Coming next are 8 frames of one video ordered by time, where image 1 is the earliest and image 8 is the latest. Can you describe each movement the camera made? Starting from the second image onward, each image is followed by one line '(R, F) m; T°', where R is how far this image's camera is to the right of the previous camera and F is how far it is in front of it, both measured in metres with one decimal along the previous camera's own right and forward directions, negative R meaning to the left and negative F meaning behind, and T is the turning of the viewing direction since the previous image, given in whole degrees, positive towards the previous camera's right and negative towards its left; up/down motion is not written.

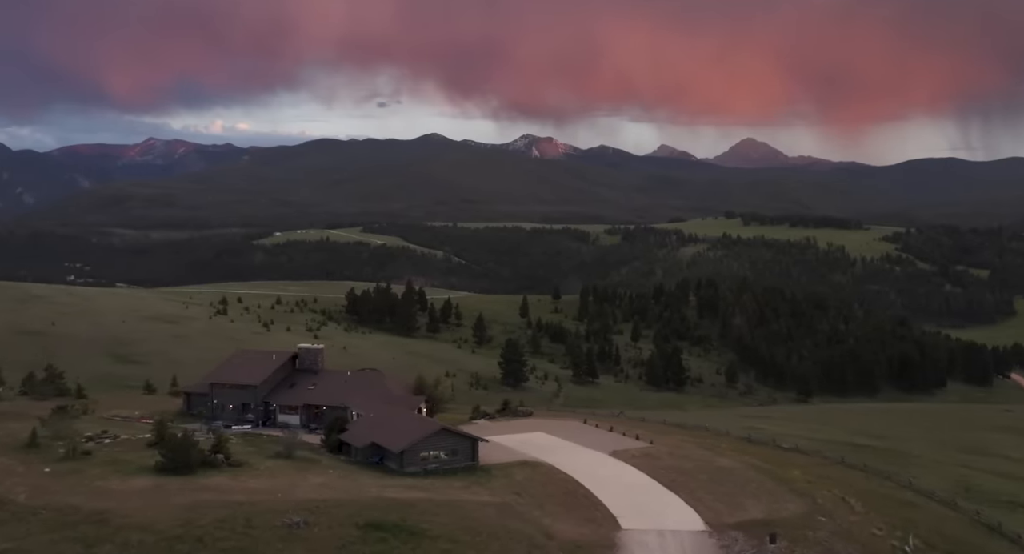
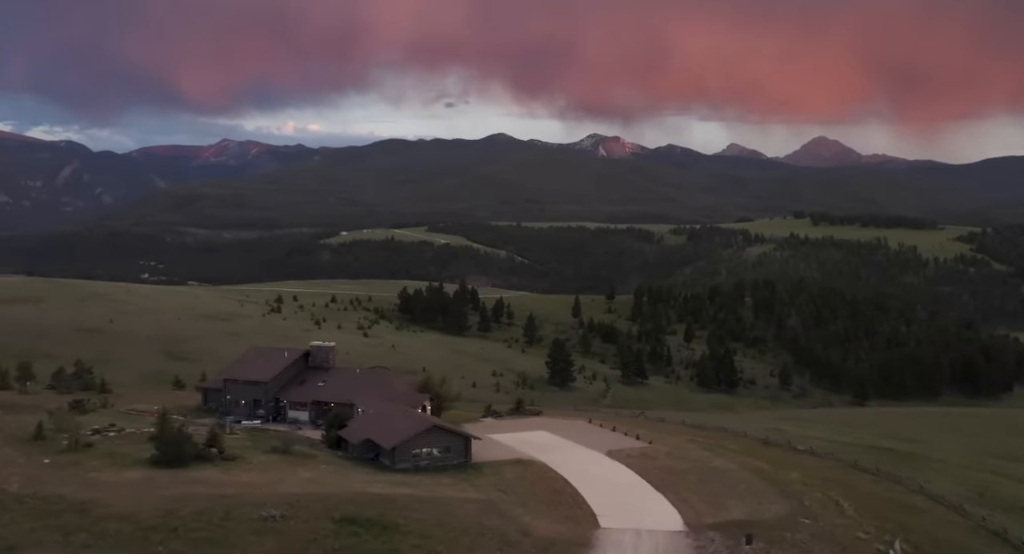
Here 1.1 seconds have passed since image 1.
(+2.1, -0.1) m; -3°
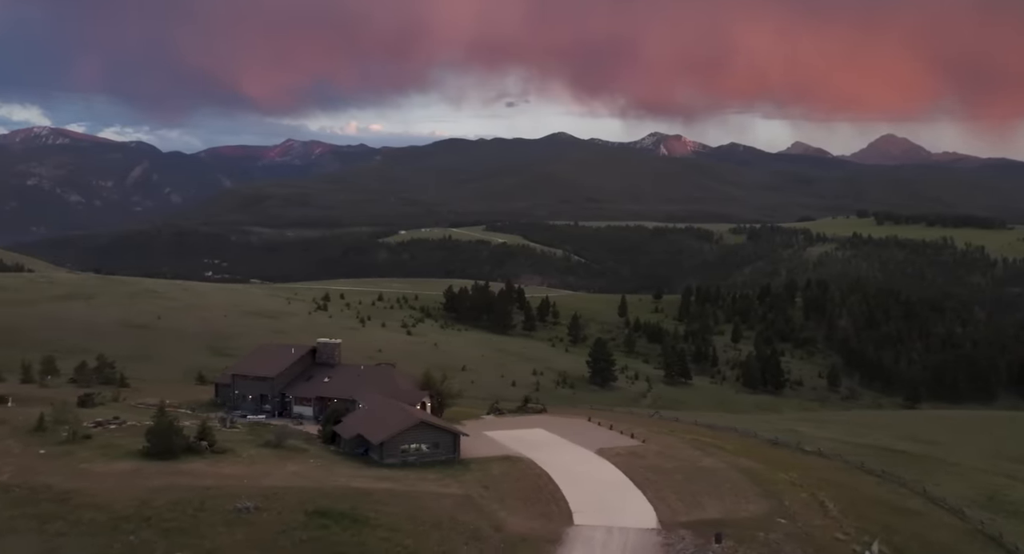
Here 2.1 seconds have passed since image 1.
(+2.1, -0.2) m; -2°
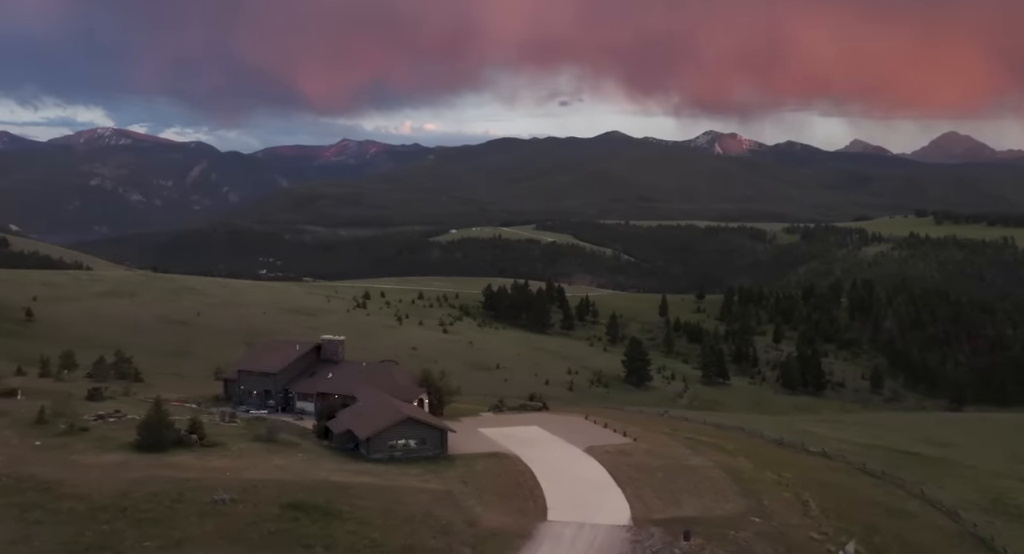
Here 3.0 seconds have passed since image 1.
(+1.9, -0.2) m; -2°
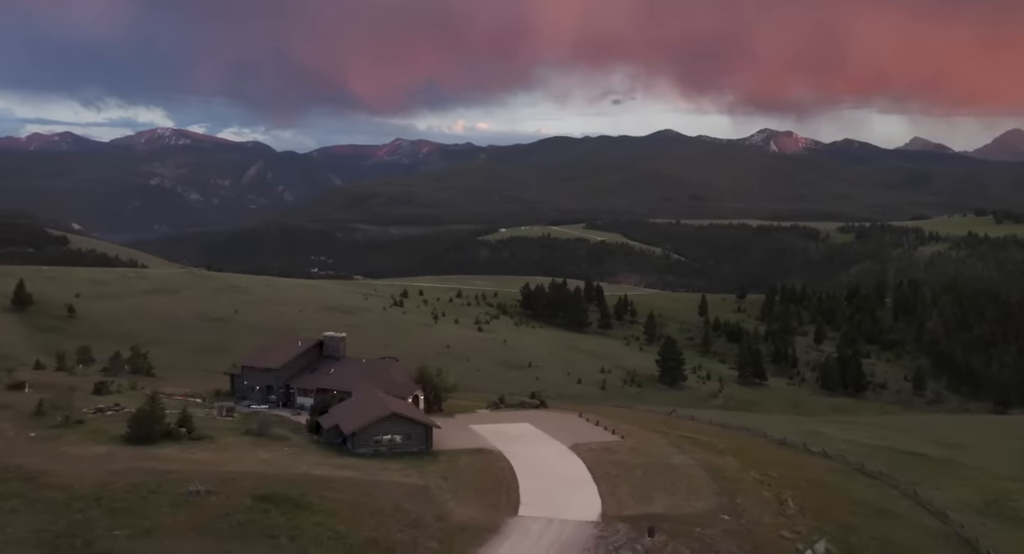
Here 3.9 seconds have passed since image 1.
(+2.0, -0.3) m; -2°
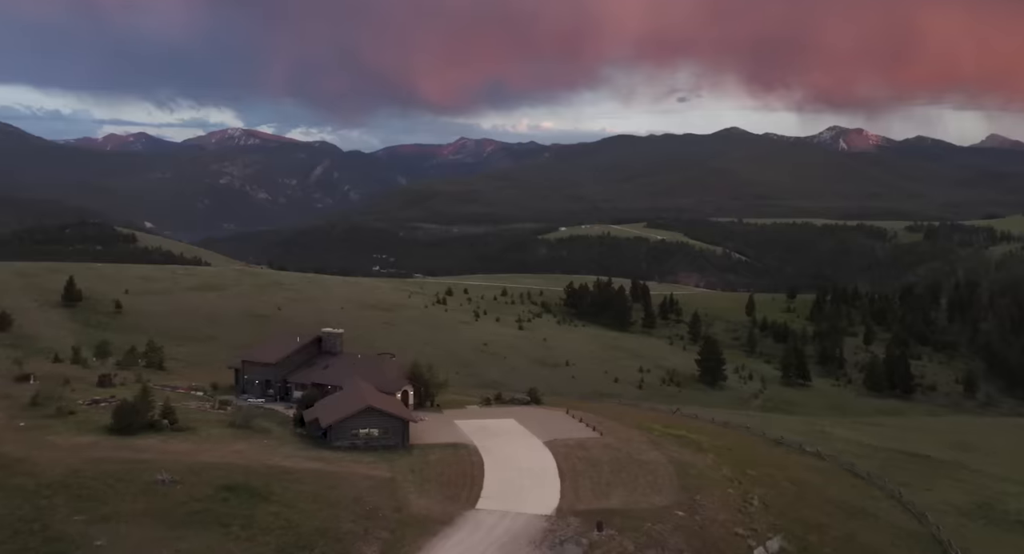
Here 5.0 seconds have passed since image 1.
(+2.7, -0.5) m; -2°
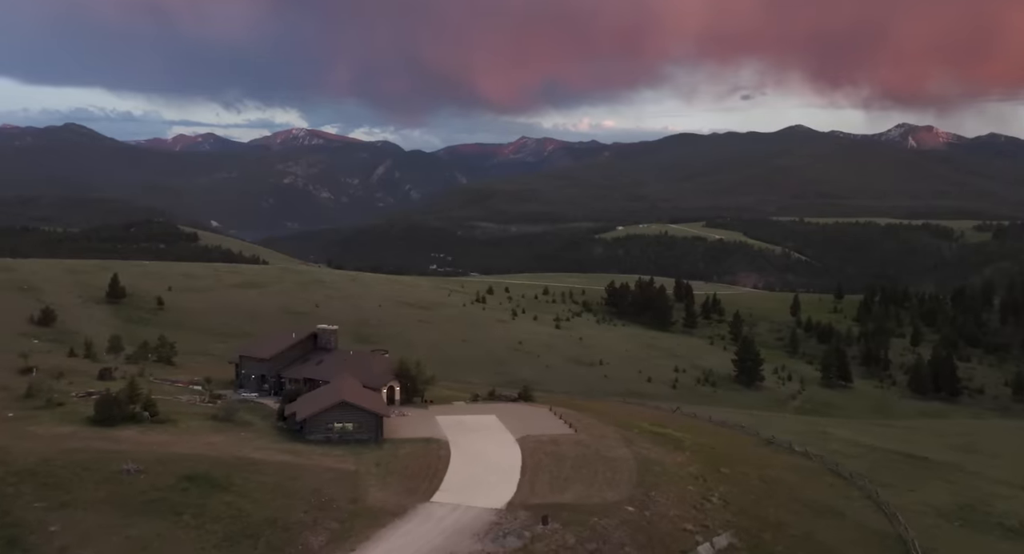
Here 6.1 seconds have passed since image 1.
(+2.7, -0.6) m; -2°
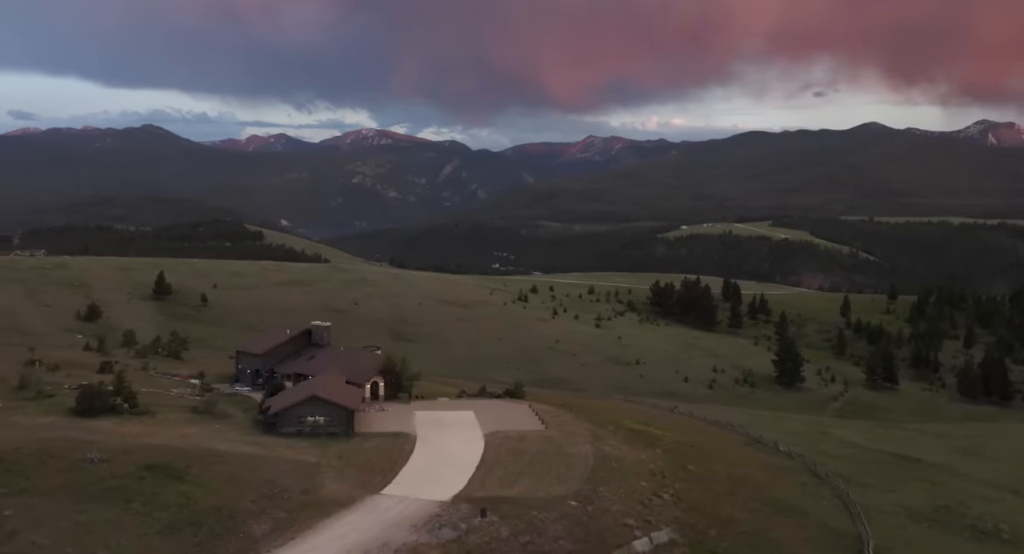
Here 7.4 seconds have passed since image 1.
(+3.2, -0.7) m; -2°
